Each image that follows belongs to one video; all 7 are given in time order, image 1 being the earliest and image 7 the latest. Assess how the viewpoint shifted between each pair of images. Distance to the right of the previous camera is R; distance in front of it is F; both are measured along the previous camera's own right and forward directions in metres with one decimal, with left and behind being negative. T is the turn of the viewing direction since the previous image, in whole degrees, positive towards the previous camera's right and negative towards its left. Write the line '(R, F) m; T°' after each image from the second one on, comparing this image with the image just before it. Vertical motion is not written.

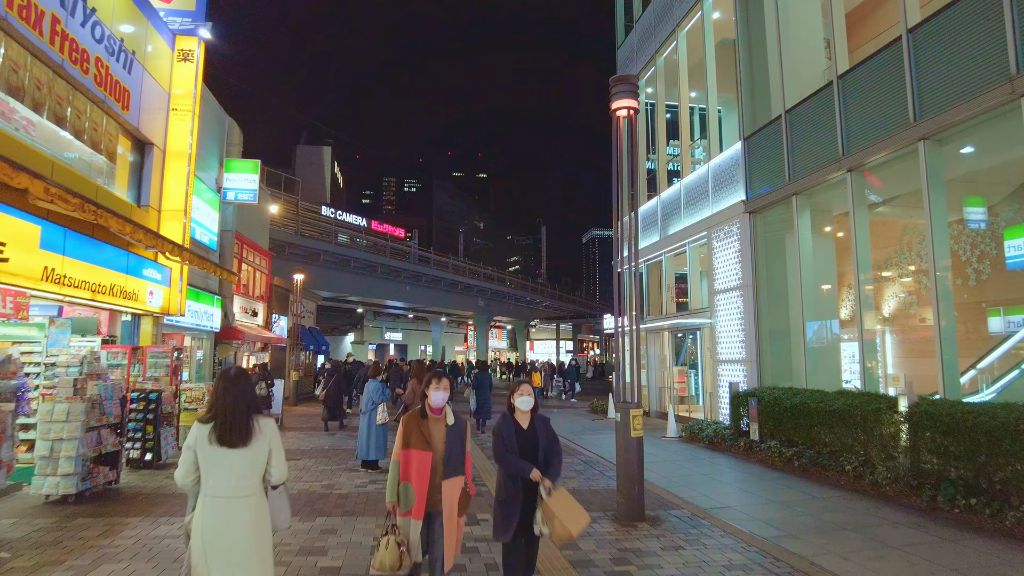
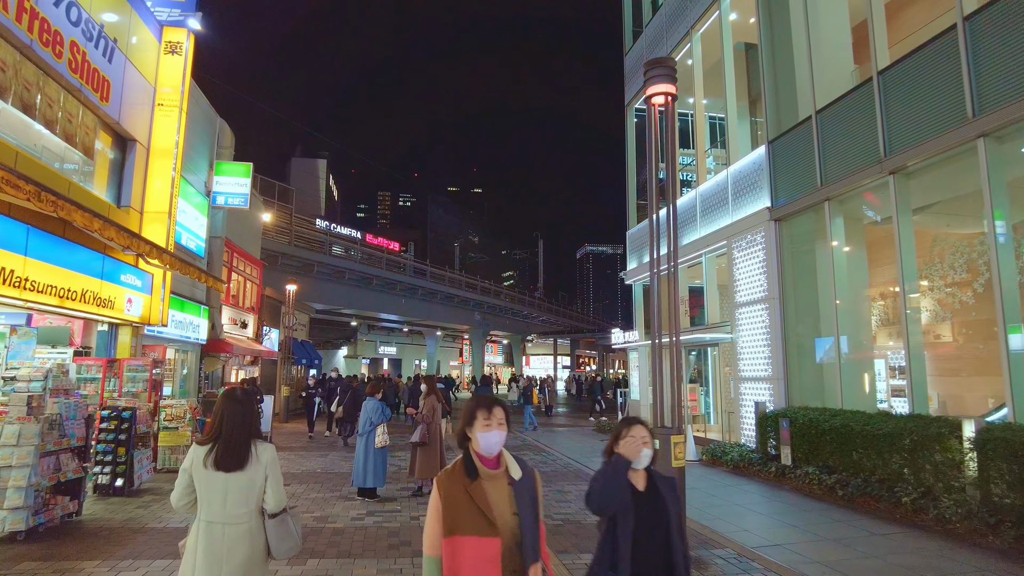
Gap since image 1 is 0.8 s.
(-0.3, +0.9) m; +1°
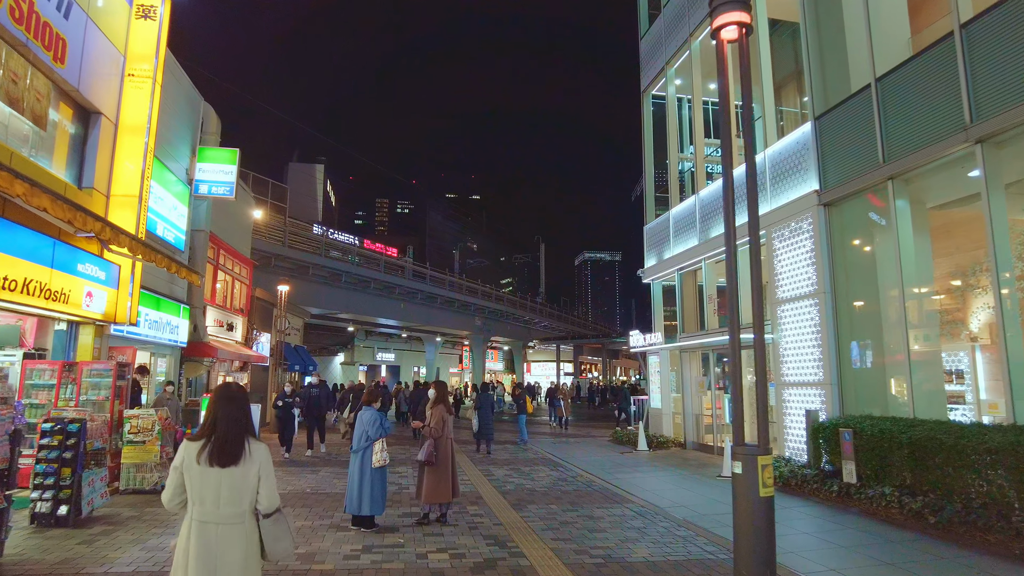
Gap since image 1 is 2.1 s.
(-0.3, +1.4) m; 0°
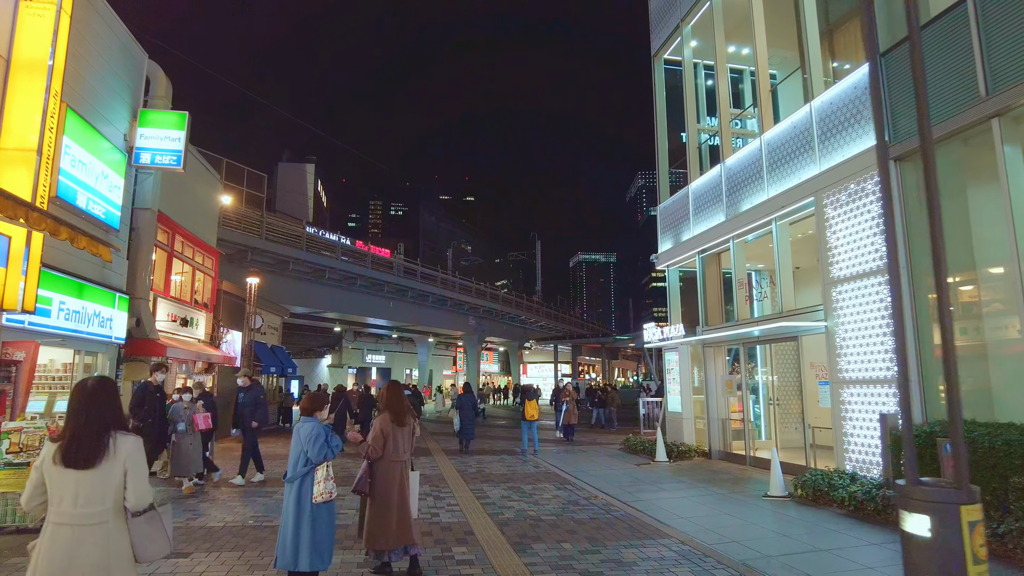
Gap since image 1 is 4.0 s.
(0.0, +2.1) m; 0°
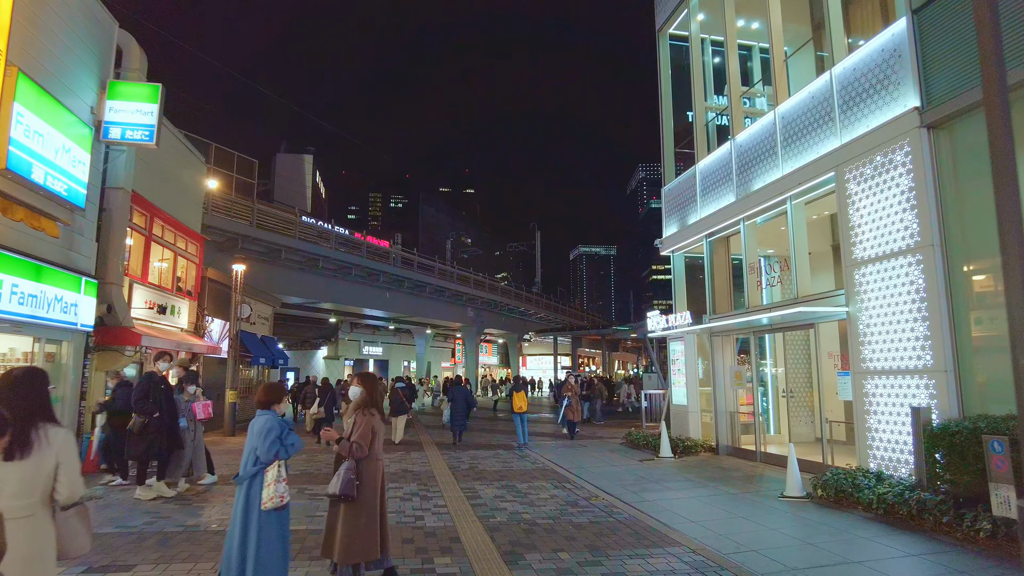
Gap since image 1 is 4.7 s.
(+0.1, +0.8) m; 0°
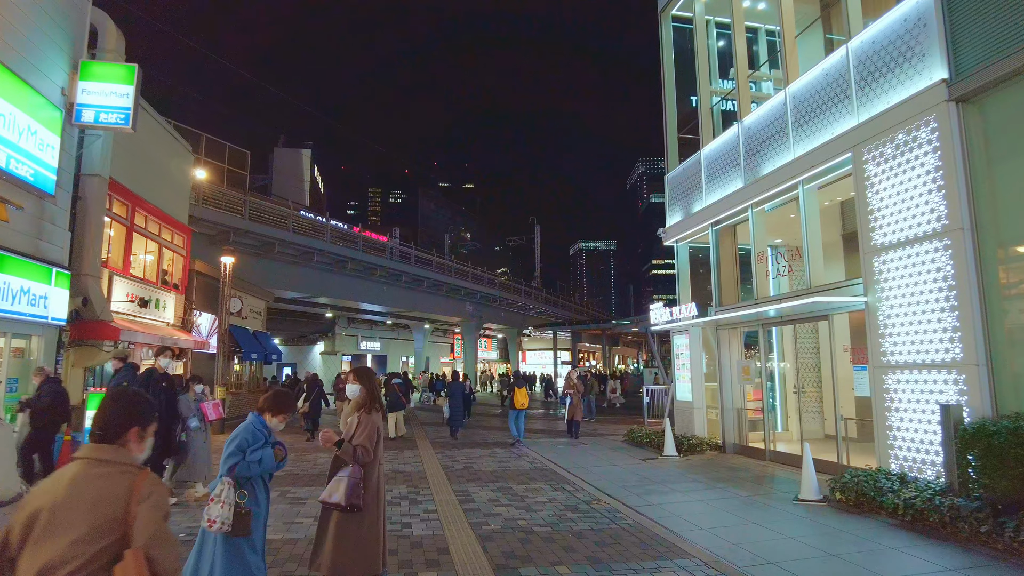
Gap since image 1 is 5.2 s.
(+0.1, +0.6) m; 0°
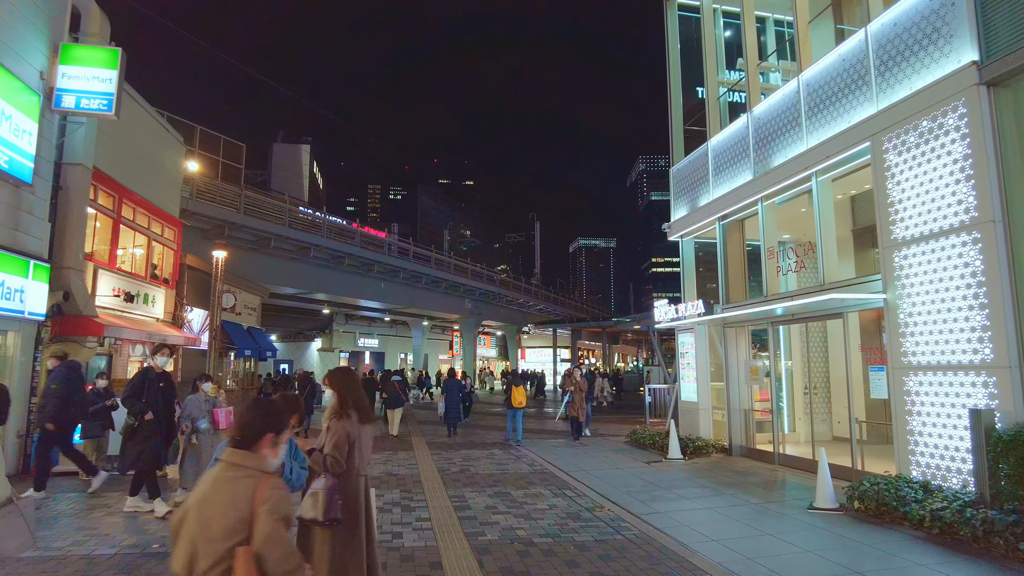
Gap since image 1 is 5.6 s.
(0.0, +0.5) m; 0°
